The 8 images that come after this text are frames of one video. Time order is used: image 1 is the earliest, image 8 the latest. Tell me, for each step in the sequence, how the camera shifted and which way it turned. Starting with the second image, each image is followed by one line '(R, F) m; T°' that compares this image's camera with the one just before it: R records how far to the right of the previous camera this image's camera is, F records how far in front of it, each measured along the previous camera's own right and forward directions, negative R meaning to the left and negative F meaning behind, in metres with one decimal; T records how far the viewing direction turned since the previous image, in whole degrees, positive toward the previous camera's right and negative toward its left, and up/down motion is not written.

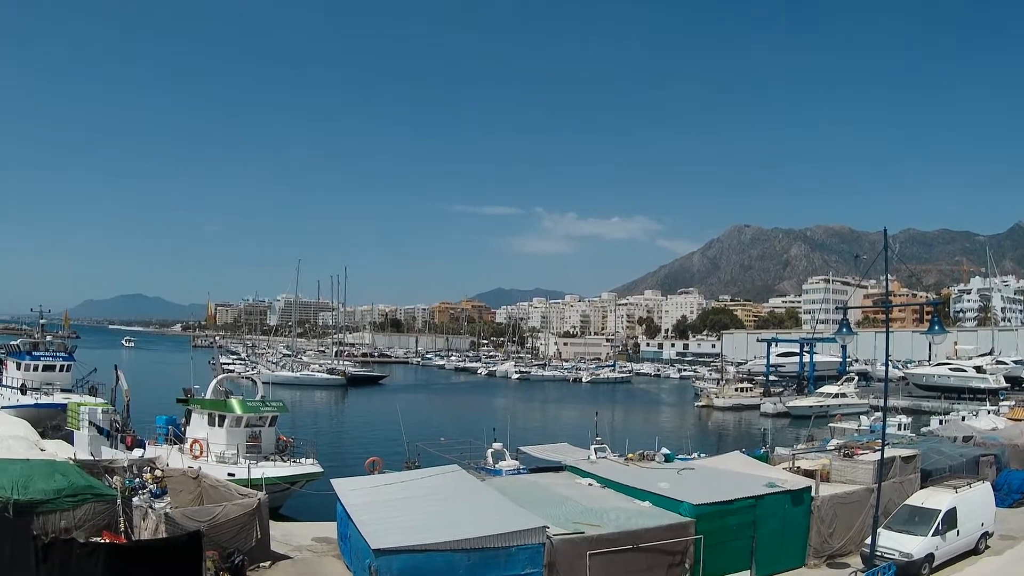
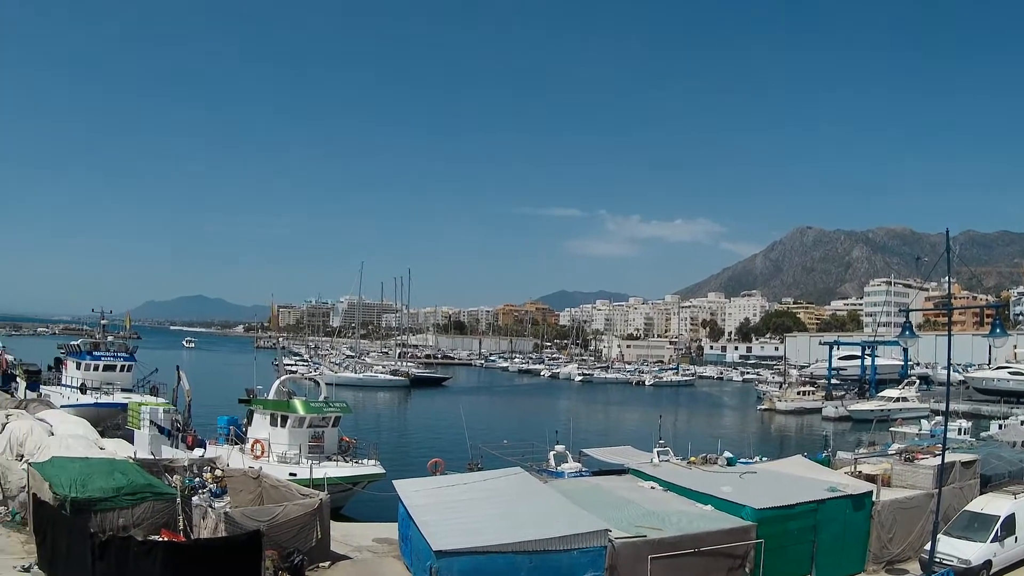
(-1.0, +0.2) m; -1°
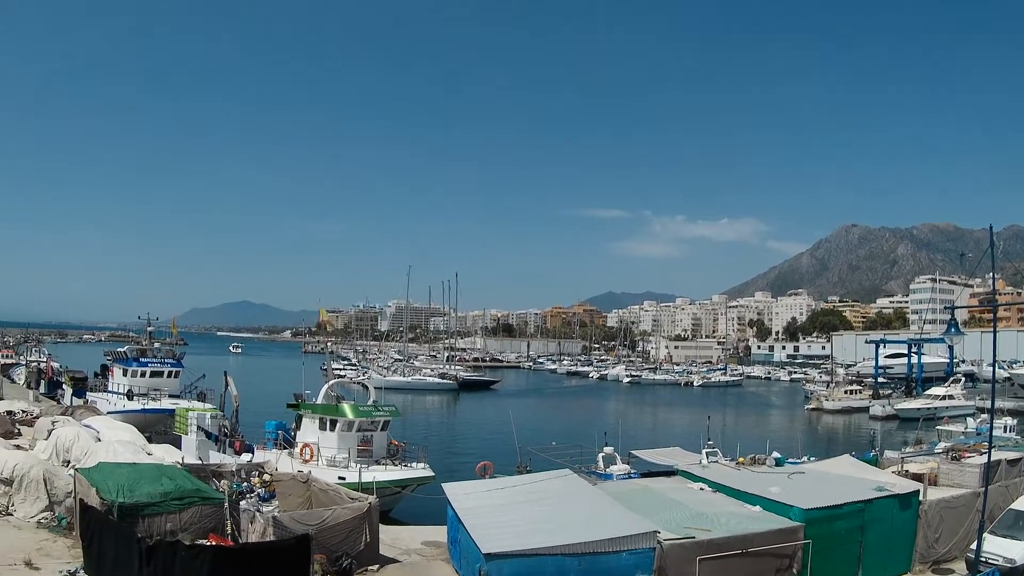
(-0.7, +0.1) m; 0°
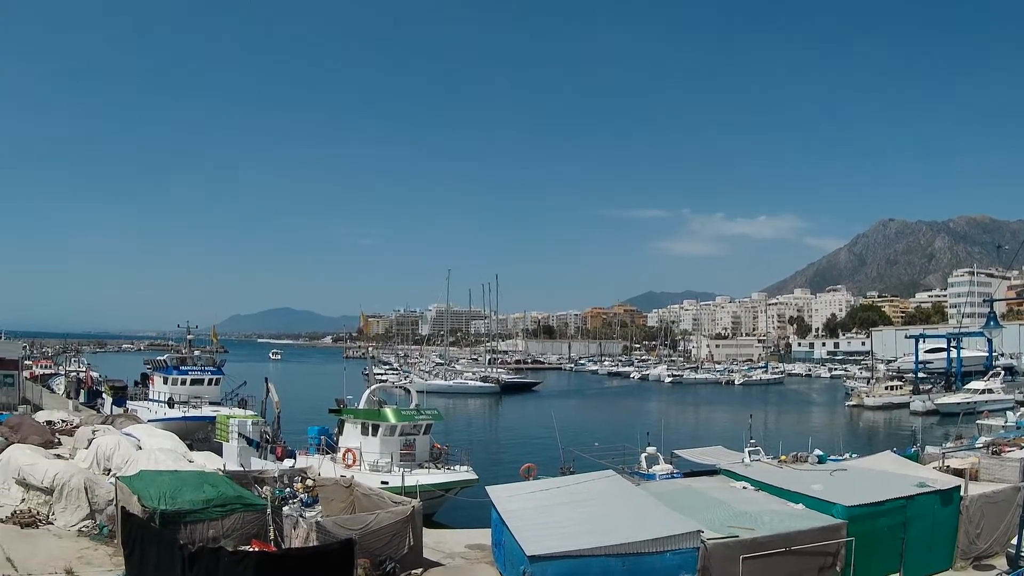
(-0.6, +0.1) m; 0°
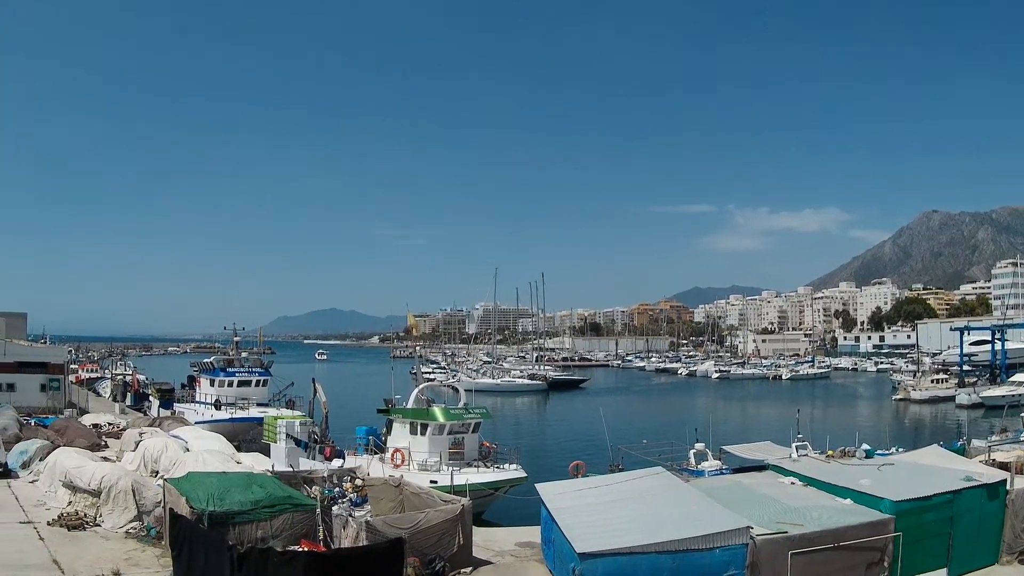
(-0.7, 0.0) m; -1°
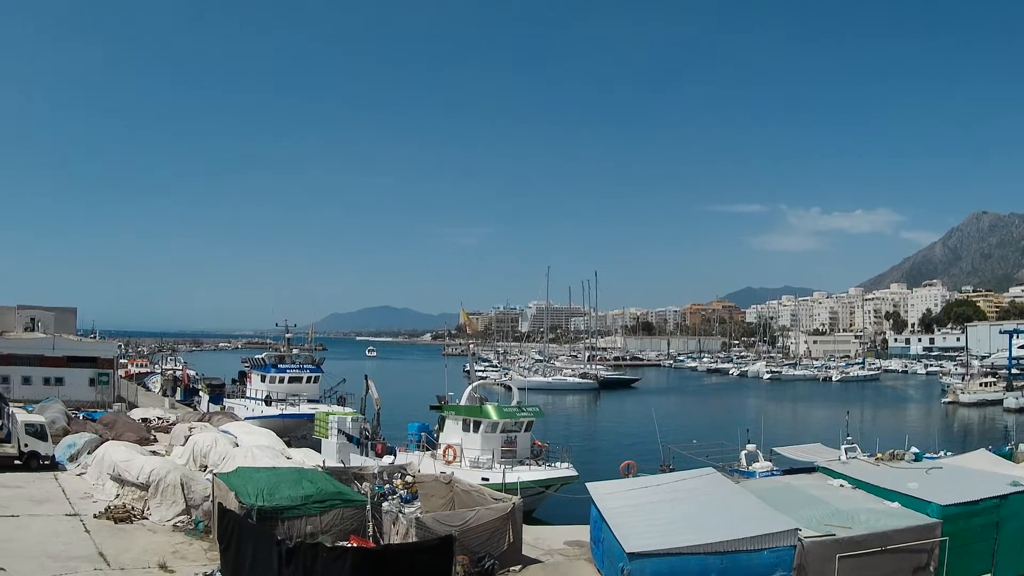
(-0.8, 0.0) m; -1°
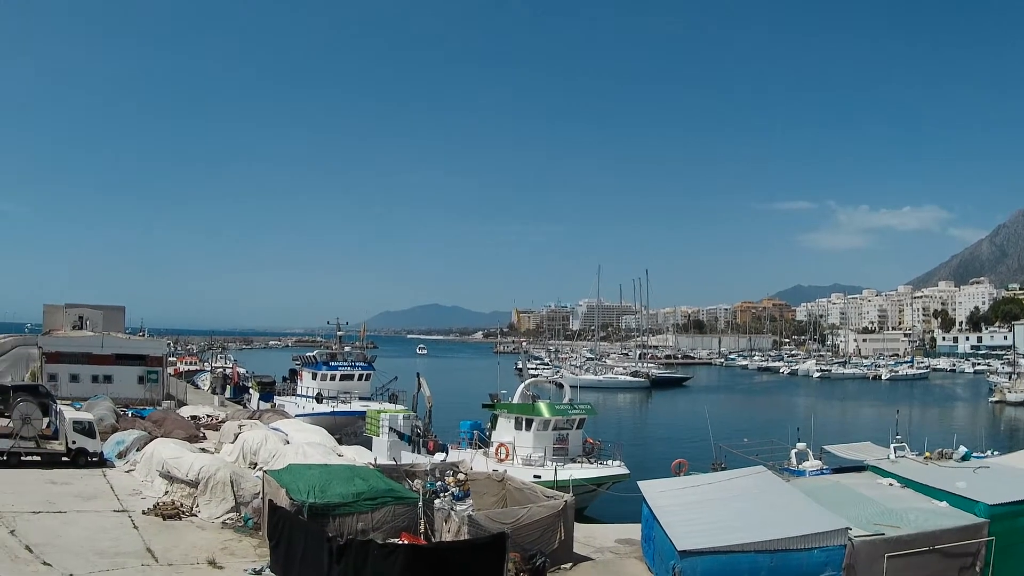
(-0.8, -0.1) m; 0°
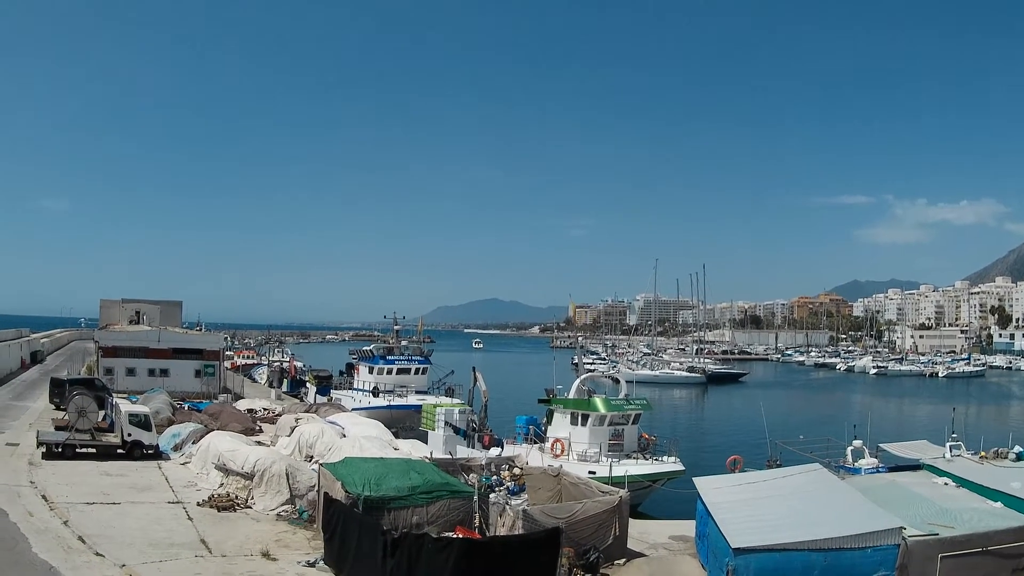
(-0.7, -0.1) m; -1°
